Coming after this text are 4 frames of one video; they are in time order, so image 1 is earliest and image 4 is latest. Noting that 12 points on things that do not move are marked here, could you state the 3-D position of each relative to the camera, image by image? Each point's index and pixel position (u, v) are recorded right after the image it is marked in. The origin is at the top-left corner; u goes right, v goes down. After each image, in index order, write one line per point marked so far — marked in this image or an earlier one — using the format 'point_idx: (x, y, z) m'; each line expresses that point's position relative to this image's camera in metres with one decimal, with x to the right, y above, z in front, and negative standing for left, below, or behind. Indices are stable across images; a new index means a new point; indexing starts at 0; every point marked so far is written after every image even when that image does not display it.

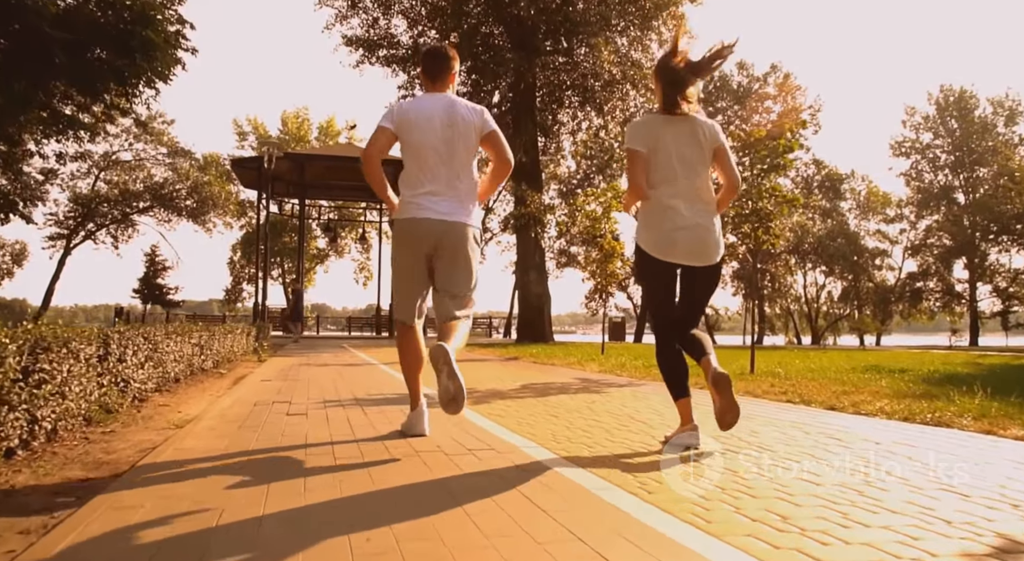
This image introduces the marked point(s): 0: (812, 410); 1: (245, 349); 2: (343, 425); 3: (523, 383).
0: (+2.5, -1.1, +5.7) m
1: (-6.2, -1.6, +15.6) m
2: (-1.4, -1.1, +5.4) m
3: (+0.2, -1.3, +8.4) m
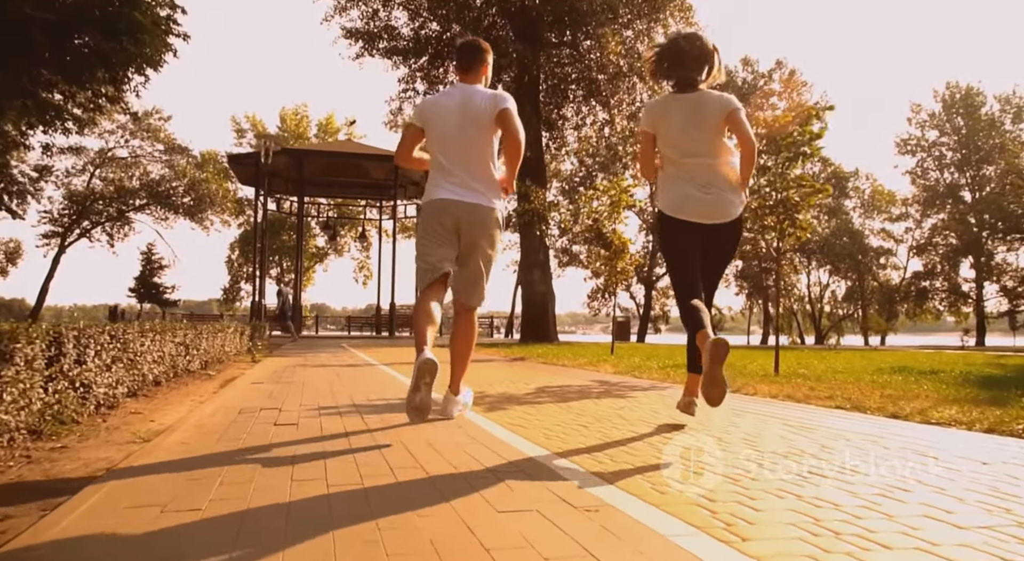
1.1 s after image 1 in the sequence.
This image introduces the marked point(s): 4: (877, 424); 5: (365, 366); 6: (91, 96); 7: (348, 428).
0: (+2.7, -1.0, +5.0) m
1: (-6.0, -1.5, +14.9) m
2: (-1.2, -1.1, +4.7) m
3: (+0.3, -1.2, +7.7) m
4: (+2.6, -1.0, +4.8) m
5: (-2.8, -1.6, +13.0) m
6: (-10.8, +4.7, +17.3) m
7: (-1.2, -1.1, +5.0) m
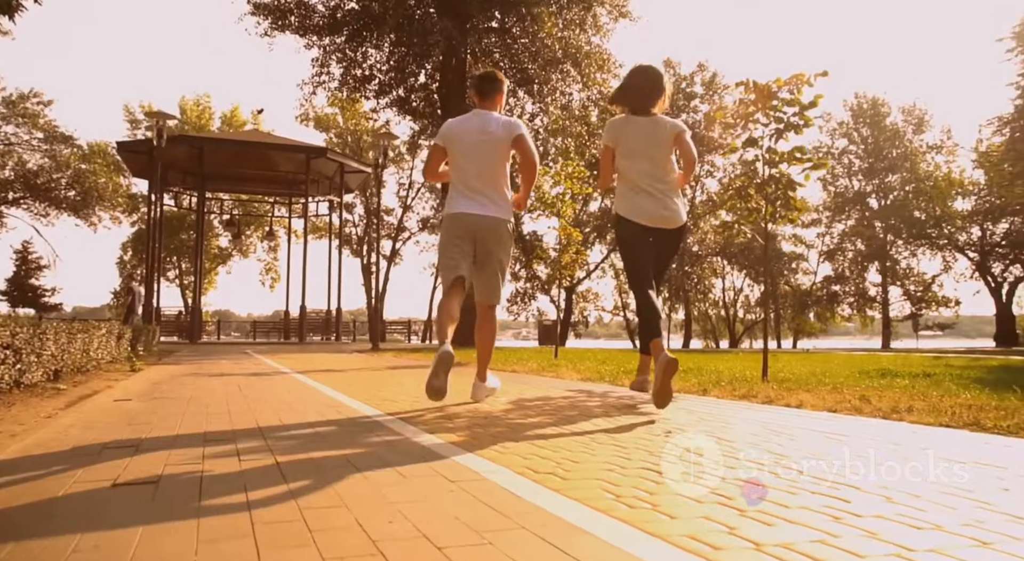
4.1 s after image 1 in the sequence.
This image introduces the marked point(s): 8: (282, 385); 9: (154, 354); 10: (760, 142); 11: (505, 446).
0: (+2.7, -0.8, +3.5) m
1: (-7.2, -1.4, +12.2) m
2: (-1.1, -0.9, +2.7) m
3: (0.0, -1.0, +5.9) m
4: (+2.6, -0.8, +3.2) m
5: (-3.8, -1.5, +10.7) m
6: (-12.1, +4.9, +14.0) m
7: (-1.2, -0.9, +3.0) m
8: (-3.0, -1.4, +8.9) m
9: (-10.1, -2.1, +19.3) m
10: (+3.5, +2.0, +9.6) m
11: (0.0, -0.9, +3.6) m
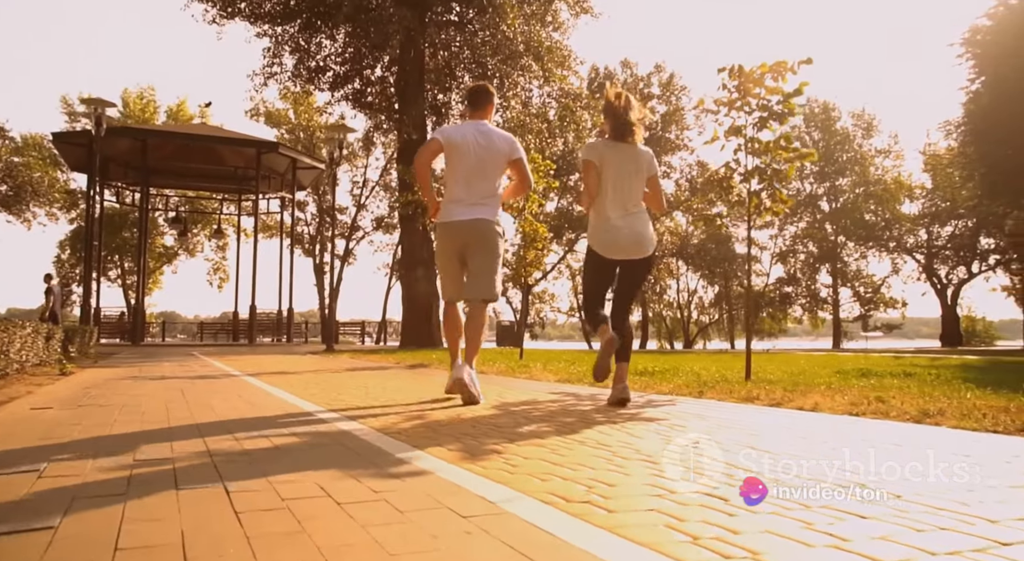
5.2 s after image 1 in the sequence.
0: (+2.7, -0.8, +3.0) m
1: (-7.7, -1.3, +11.1) m
2: (-1.0, -0.8, +2.0) m
3: (-0.1, -1.0, +5.3) m
4: (+2.7, -0.8, +2.8) m
5: (-4.2, -1.4, +9.8) m
6: (-12.8, +5.0, +12.6) m
7: (-1.1, -0.8, +2.3) m
8: (-3.4, -1.3, +8.1) m
9: (-11.1, -2.0, +18.0) m
10: (+3.1, +2.0, +9.2) m
11: (0.0, -0.8, +3.0) m
